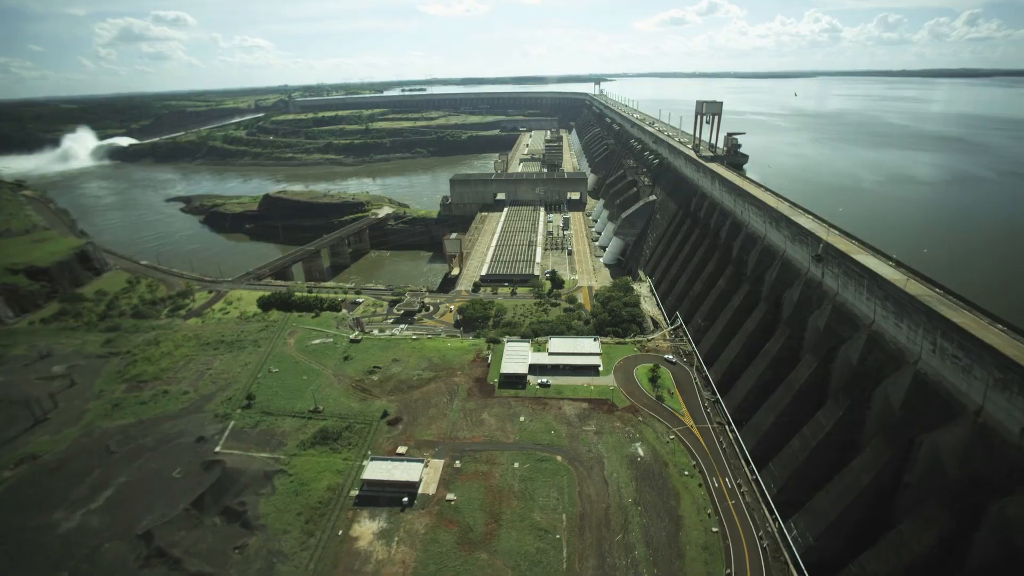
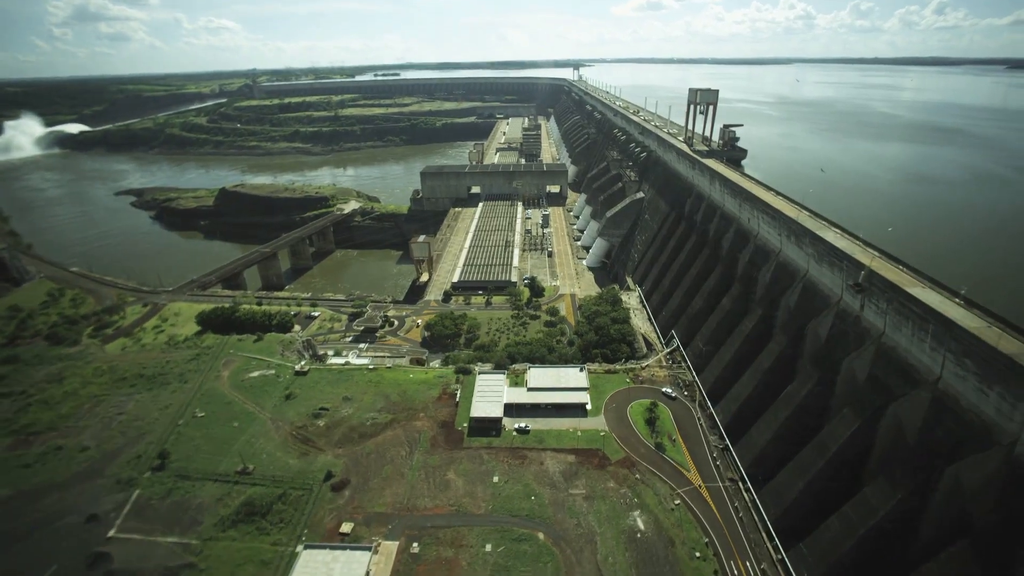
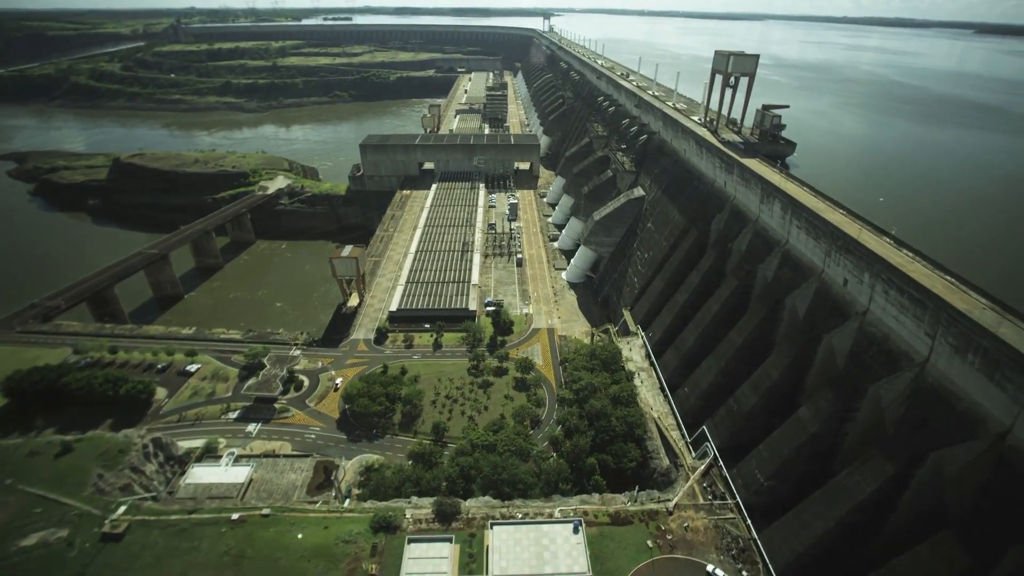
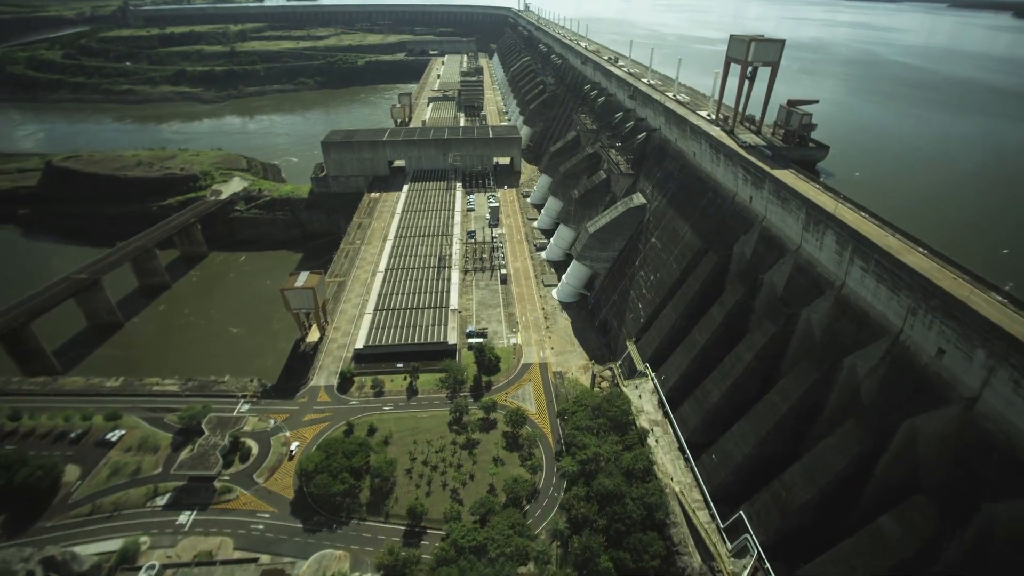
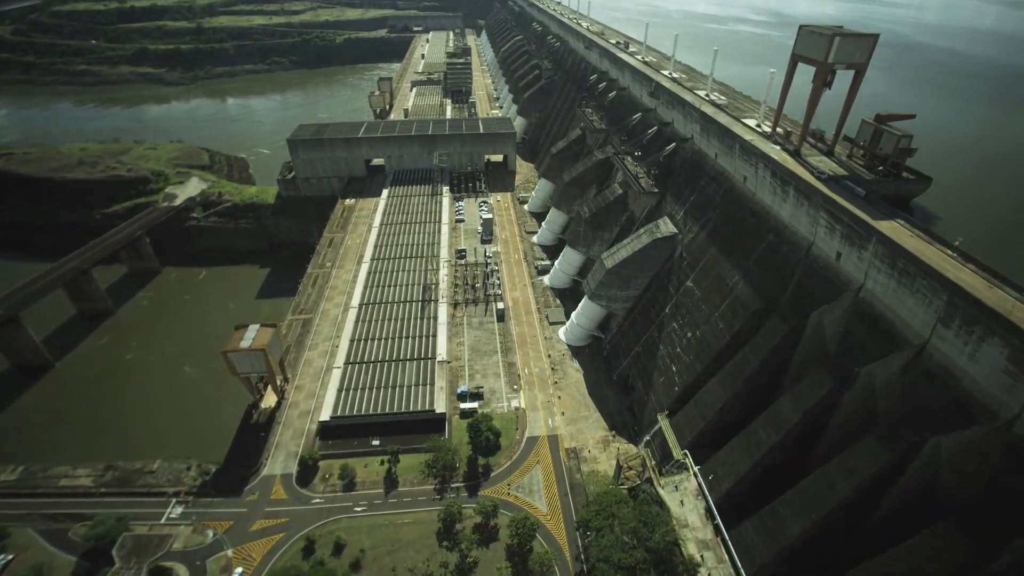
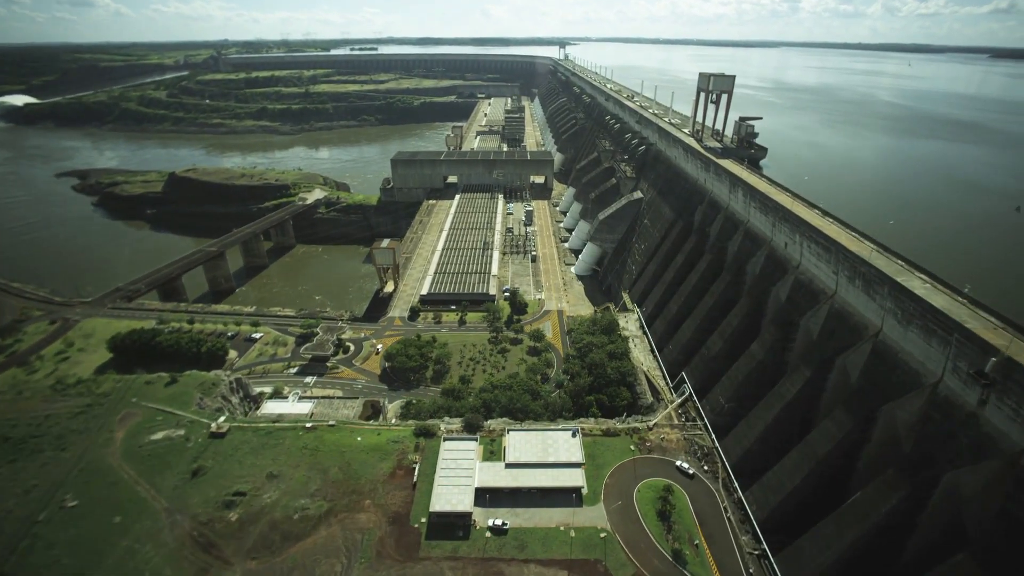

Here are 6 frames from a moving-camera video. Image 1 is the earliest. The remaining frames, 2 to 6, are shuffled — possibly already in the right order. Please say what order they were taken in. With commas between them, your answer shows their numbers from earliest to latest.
2, 6, 3, 4, 5
